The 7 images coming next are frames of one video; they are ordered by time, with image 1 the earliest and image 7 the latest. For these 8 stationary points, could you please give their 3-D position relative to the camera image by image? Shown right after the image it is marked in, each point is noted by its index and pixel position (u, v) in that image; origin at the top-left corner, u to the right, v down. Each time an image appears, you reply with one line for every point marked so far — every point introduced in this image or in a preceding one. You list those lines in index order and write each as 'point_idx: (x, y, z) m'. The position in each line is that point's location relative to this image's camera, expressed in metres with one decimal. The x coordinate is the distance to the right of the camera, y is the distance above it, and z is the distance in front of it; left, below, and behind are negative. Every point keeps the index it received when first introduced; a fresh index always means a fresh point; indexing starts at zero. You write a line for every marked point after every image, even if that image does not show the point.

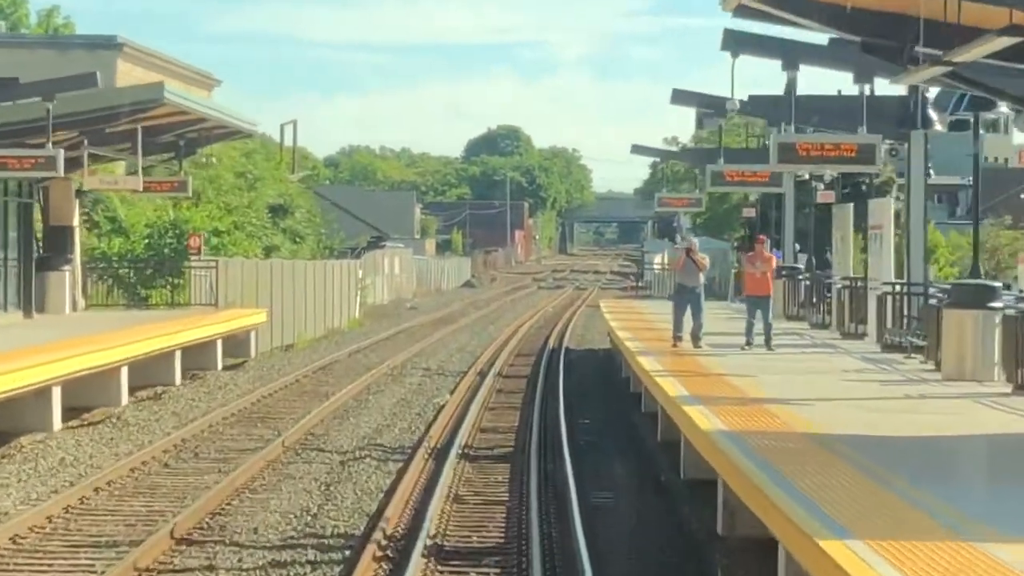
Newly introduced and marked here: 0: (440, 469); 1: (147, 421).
0: (-0.5, -1.2, +16.4) m
1: (-3.0, -1.1, +19.5) m
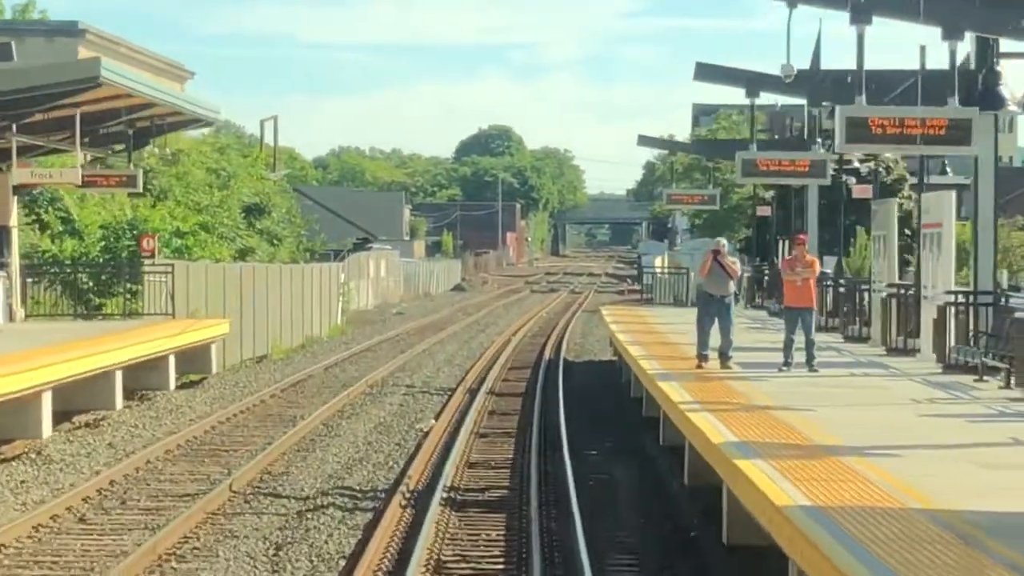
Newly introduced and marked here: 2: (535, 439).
0: (-0.5, -1.3, +13.4) m
1: (-3.0, -1.2, +16.5) m
2: (+0.2, -1.2, +19.5) m
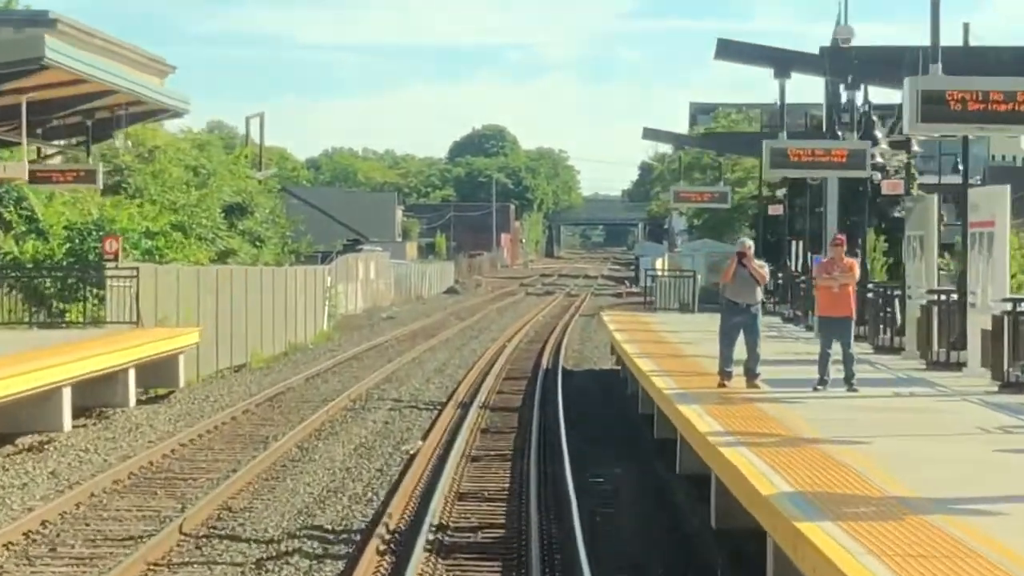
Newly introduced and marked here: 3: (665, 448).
0: (-0.5, -1.4, +11.4) m
1: (-3.0, -1.2, +14.4) m
2: (+0.2, -1.3, +17.5) m
3: (+1.2, -1.2, +18.6) m
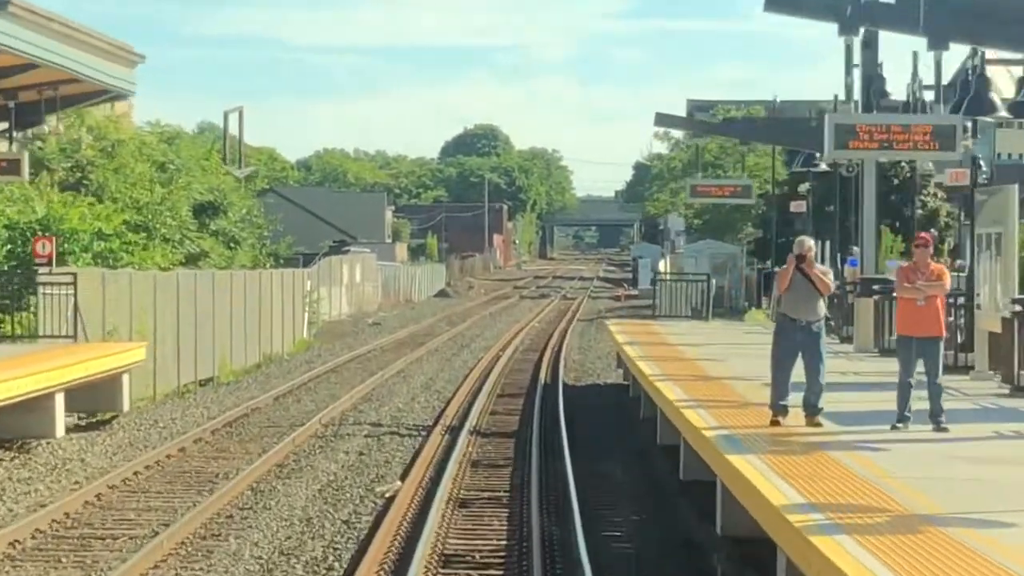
0: (-0.5, -1.4, +8.4) m
1: (-3.0, -1.3, +11.5) m
2: (+0.1, -1.3, +14.6) m
3: (+1.2, -1.3, +15.7) m
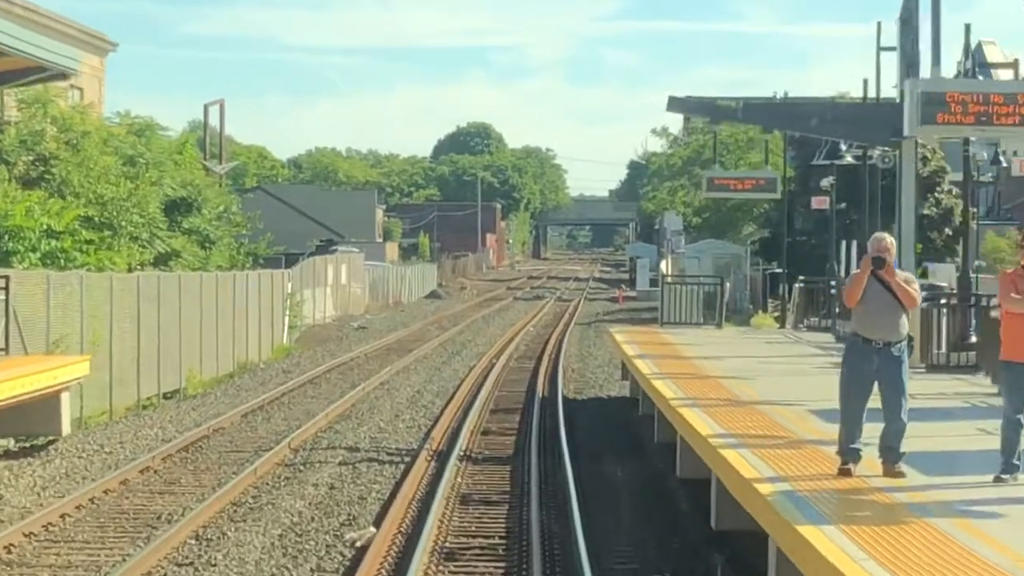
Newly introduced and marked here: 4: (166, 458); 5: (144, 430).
0: (-0.5, -1.5, +6.0) m
1: (-3.0, -1.3, +9.0) m
2: (+0.1, -1.4, +12.1) m
3: (+1.1, -1.3, +13.2) m
4: (-2.4, -1.2, +16.9) m
5: (-3.0, -1.1, +19.3) m
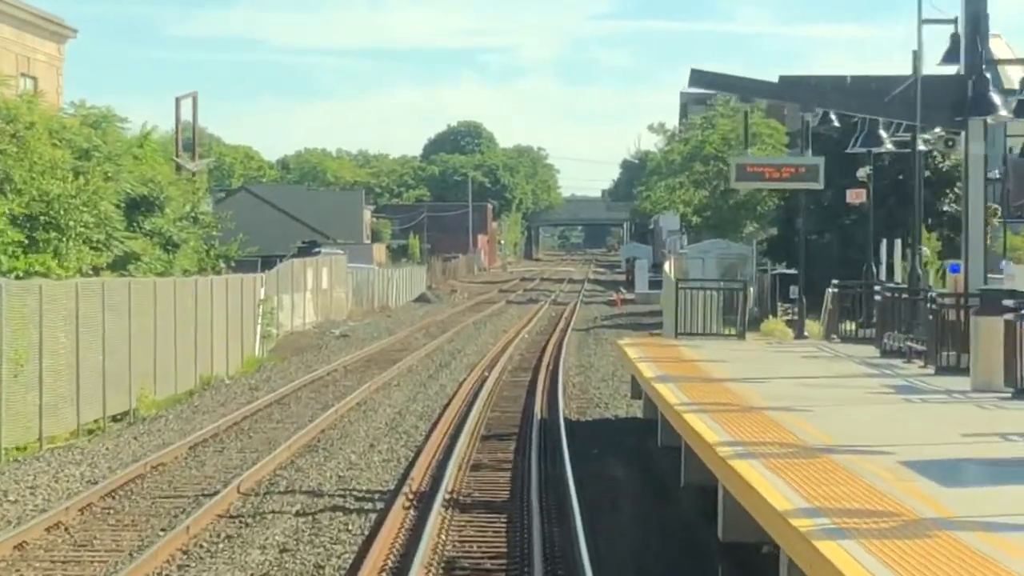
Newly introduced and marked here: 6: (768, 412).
0: (-0.5, -1.5, +2.9) m
1: (-3.0, -1.4, +5.9) m
2: (+0.1, -1.4, +9.1) m
3: (+1.1, -1.4, +10.2) m
4: (-2.5, -1.3, +13.8) m
5: (-3.0, -1.2, +16.2) m
6: (+1.4, -0.7, +12.7) m
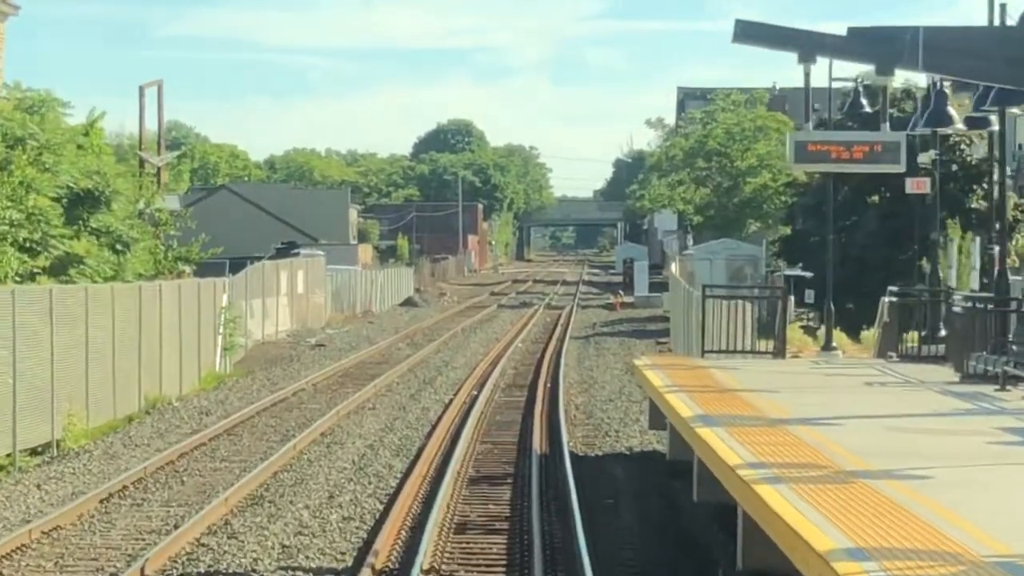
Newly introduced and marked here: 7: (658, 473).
0: (-0.5, -1.6, -0.7) m
1: (-3.0, -1.4, +2.3) m
2: (+0.1, -1.5, +5.4) m
3: (+1.1, -1.5, +6.5) m
4: (-2.5, -1.3, +10.1) m
5: (-3.0, -1.3, +12.5) m
6: (+1.4, -0.8, +9.0) m
7: (+1.0, -1.3, +17.2) m
